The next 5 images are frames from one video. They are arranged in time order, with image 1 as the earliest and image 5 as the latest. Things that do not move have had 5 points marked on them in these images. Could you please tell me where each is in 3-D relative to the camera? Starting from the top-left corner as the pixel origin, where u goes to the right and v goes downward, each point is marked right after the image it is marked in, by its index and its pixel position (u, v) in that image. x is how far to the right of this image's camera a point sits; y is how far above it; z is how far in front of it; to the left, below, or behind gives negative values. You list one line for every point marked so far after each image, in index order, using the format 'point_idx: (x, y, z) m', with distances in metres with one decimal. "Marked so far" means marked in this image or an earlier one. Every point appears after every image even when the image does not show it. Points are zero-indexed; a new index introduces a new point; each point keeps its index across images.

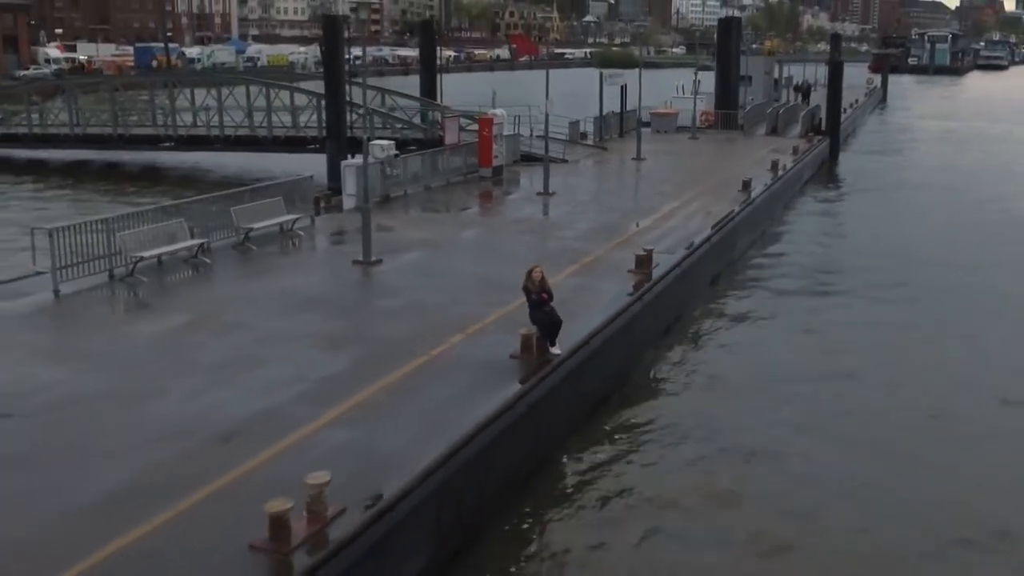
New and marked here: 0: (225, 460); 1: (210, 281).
0: (-2.4, -1.4, +8.7) m
1: (-4.0, +0.1, +14.1) m
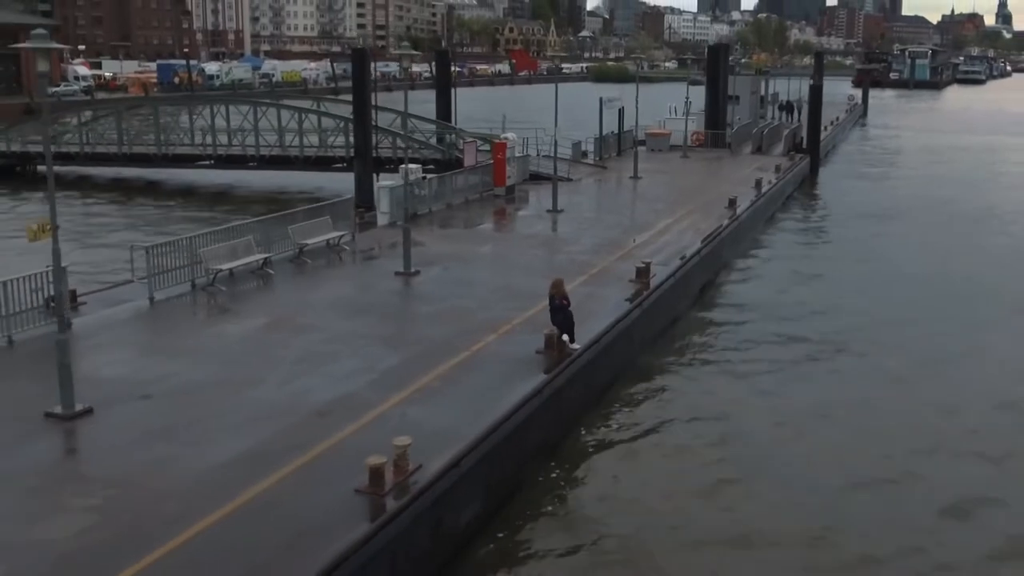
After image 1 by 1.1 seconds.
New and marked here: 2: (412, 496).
0: (-2.0, -1.5, +11.2) m
1: (-3.7, 0.0, +16.7) m
2: (-1.0, -2.0, +9.8) m
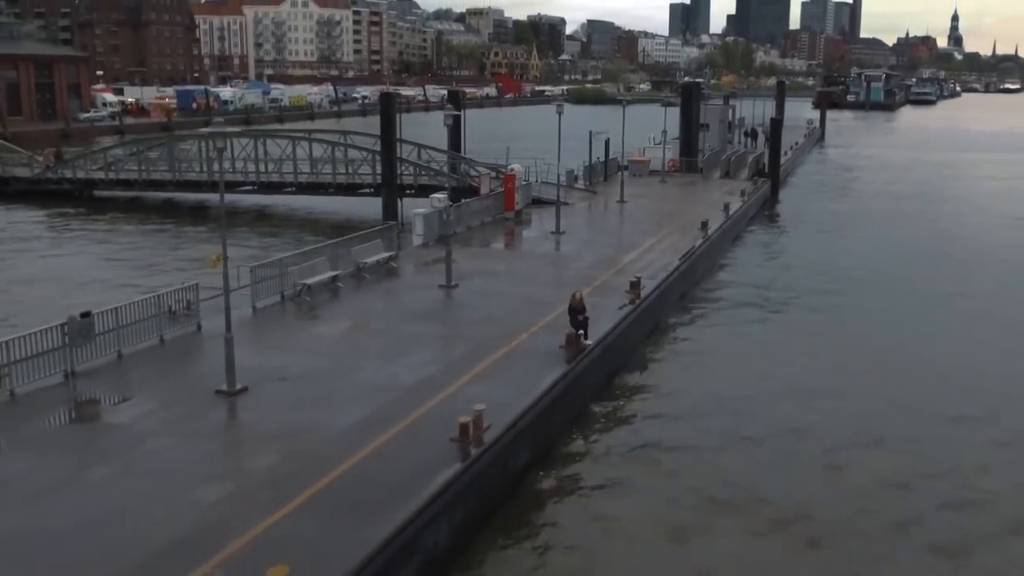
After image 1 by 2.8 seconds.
0: (-1.4, -1.7, +15.6) m
1: (-3.3, -0.2, +21.0) m
2: (-0.3, -2.1, +14.1) m
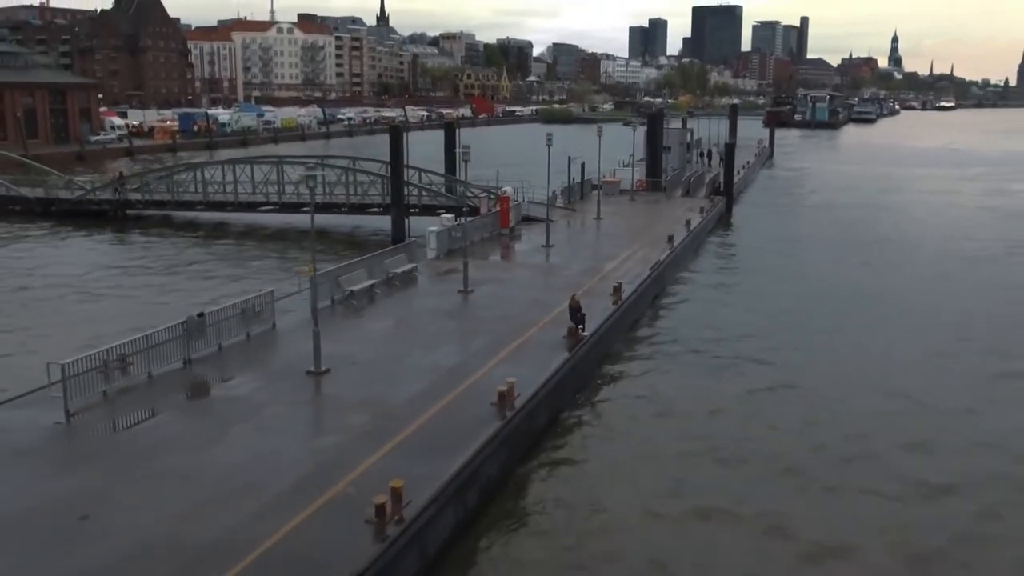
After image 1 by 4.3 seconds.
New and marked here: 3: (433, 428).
0: (-1.1, -1.8, +20.2) m
1: (-3.1, -0.4, +25.5) m
2: (+0.1, -2.2, +18.8) m
3: (-1.3, -2.4, +17.7) m
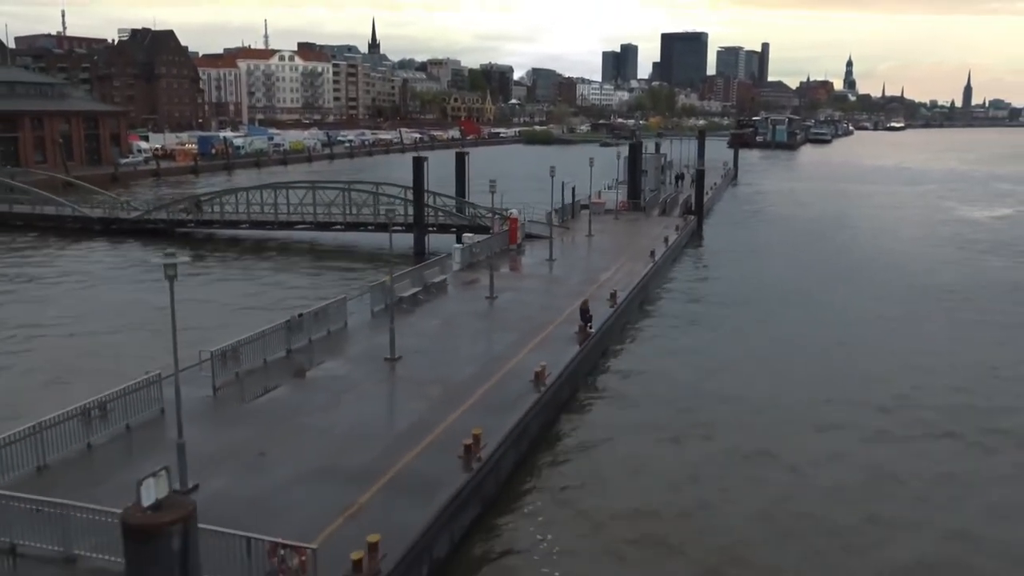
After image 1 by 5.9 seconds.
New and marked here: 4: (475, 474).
0: (-0.4, -1.9, +26.0) m
1: (-2.6, -0.6, +31.3) m
2: (+0.9, -2.3, +24.6) m
3: (-0.5, -2.5, +23.5) m
4: (-0.7, -3.4, +19.2) m
